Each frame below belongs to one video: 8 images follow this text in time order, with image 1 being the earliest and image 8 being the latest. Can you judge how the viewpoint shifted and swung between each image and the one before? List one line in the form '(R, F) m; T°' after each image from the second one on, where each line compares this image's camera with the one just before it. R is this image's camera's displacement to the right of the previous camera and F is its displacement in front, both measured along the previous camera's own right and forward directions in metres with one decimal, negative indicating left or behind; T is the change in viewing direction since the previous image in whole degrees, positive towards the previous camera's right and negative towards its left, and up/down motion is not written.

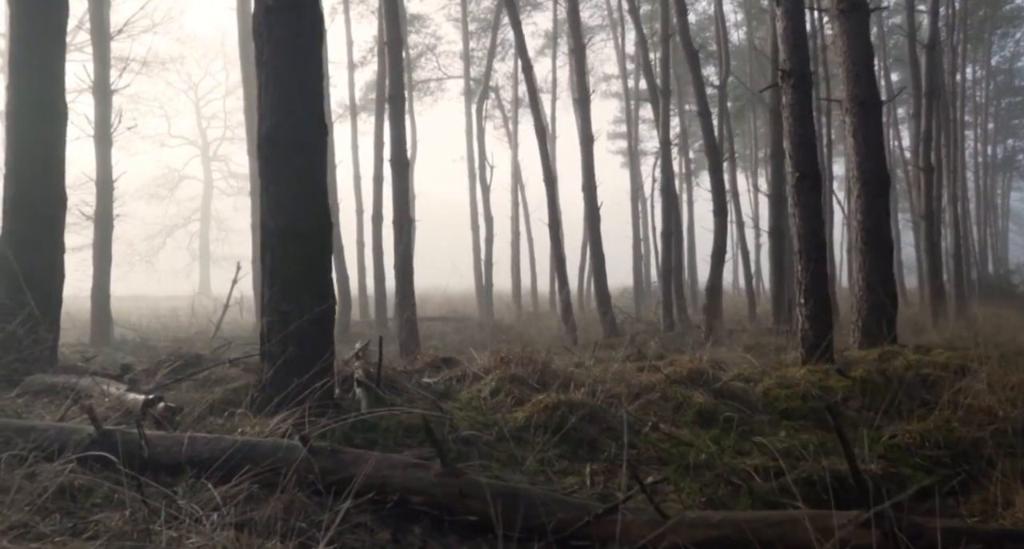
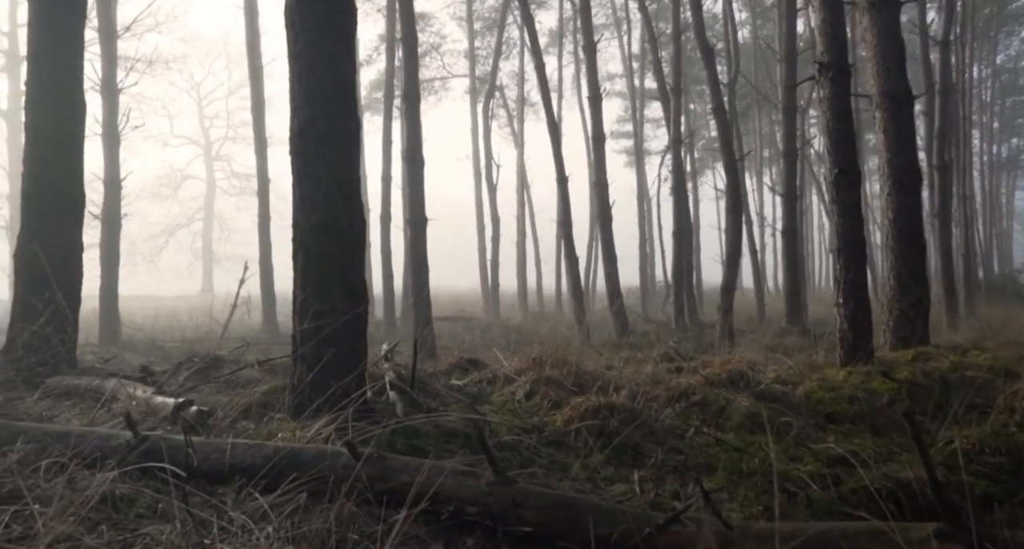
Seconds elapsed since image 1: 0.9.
(-0.3, +0.2) m; 0°
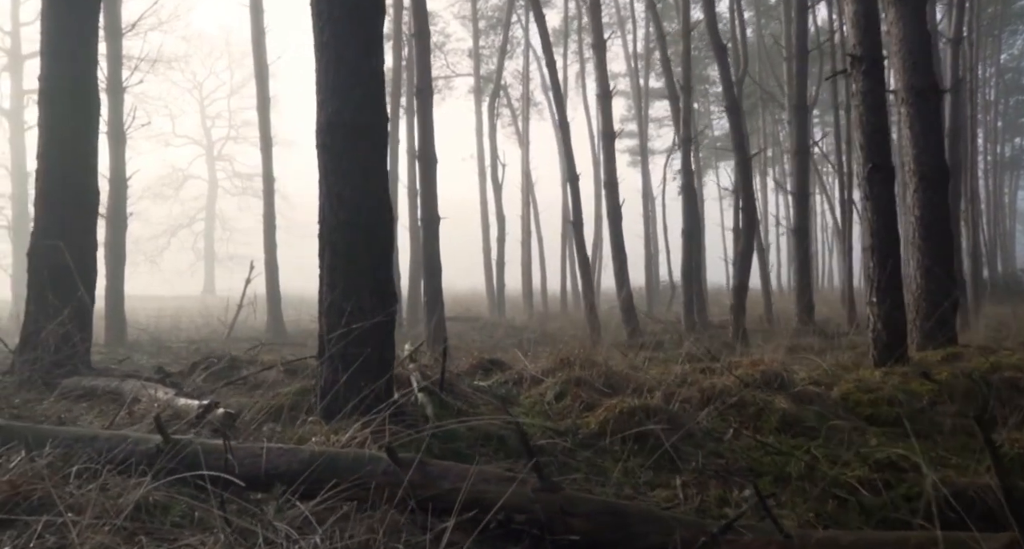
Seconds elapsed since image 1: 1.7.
(-0.2, +0.2) m; 0°
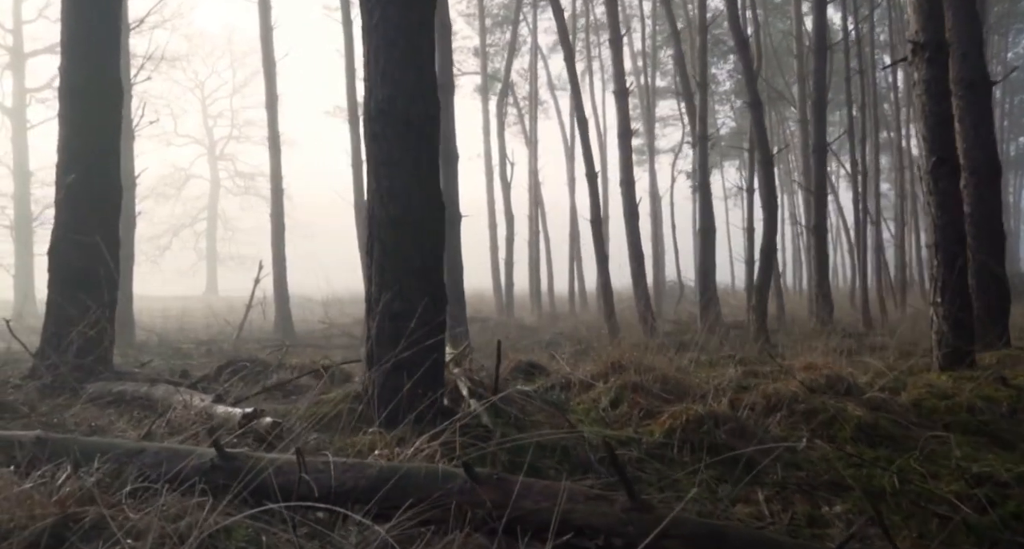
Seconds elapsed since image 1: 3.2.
(-0.4, +0.3) m; 0°
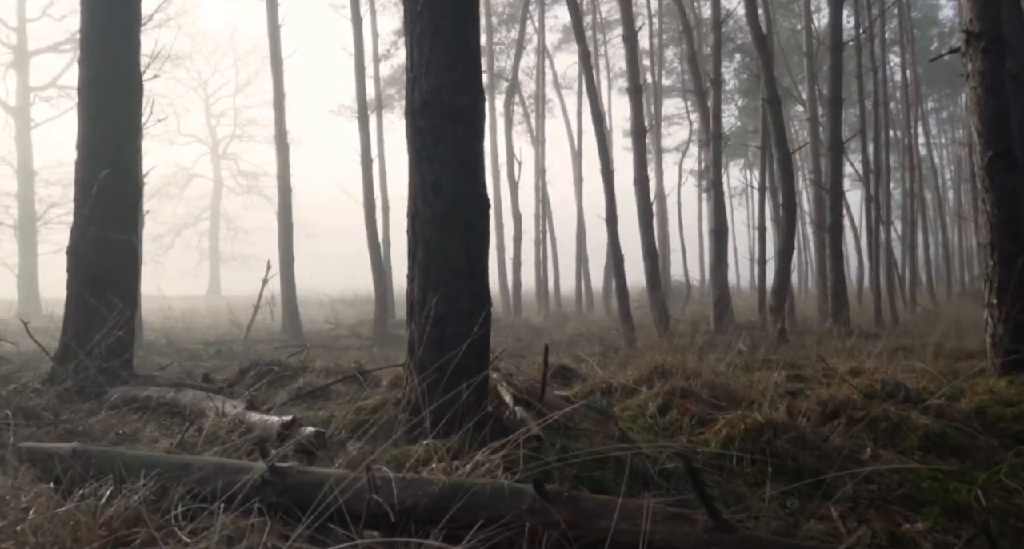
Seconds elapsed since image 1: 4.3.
(-0.3, +0.3) m; 0°
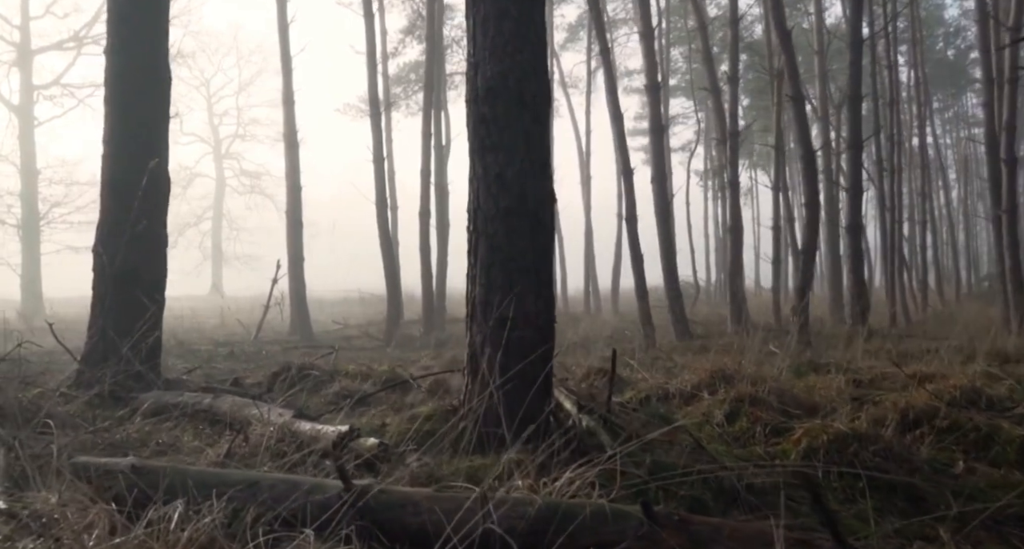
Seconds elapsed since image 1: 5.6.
(-0.4, +0.3) m; 0°
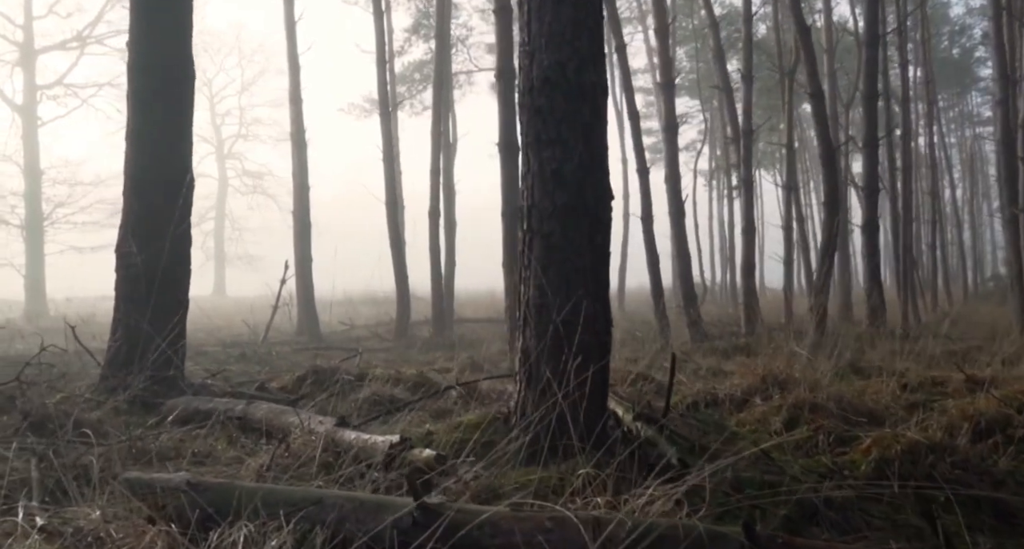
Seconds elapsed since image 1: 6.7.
(-0.3, +0.2) m; 0°
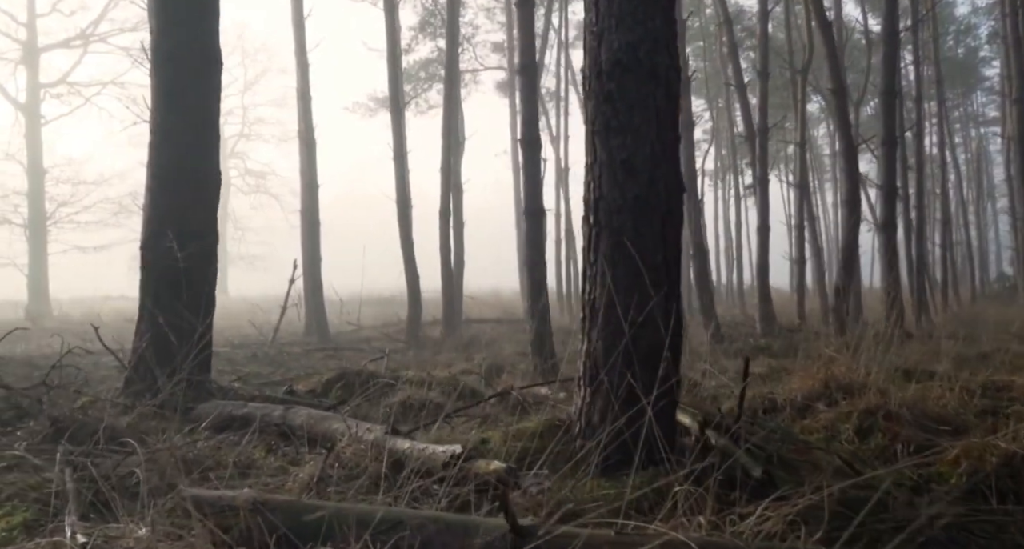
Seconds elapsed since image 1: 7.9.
(-0.3, +0.3) m; 0°
